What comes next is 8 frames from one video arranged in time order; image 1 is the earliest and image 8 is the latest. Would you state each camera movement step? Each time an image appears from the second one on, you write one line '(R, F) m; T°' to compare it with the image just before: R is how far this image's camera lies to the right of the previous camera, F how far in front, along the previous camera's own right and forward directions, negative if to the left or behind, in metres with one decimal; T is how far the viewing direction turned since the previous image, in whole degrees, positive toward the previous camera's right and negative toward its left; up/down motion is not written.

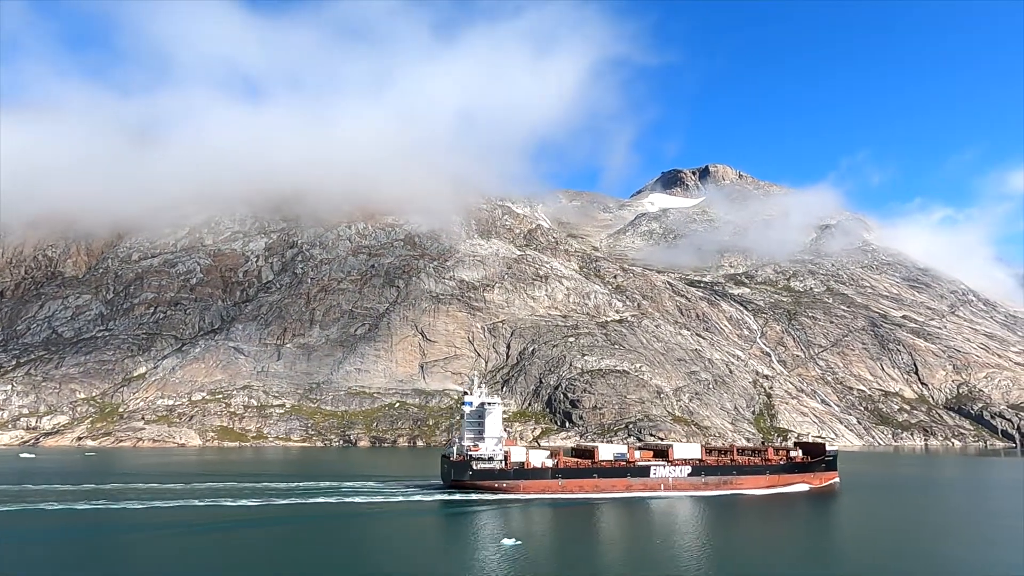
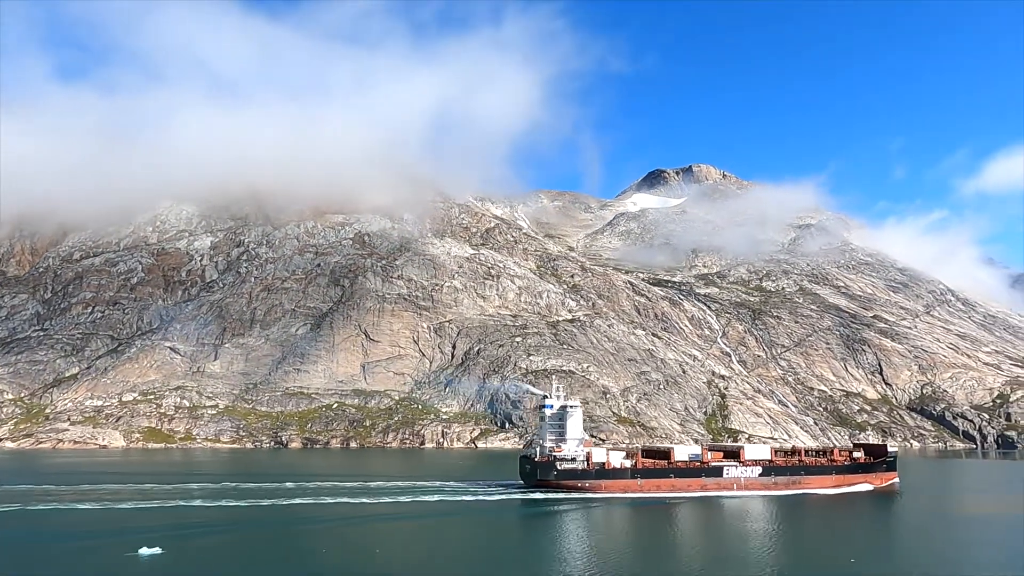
(+19.3, +3.6) m; 0°
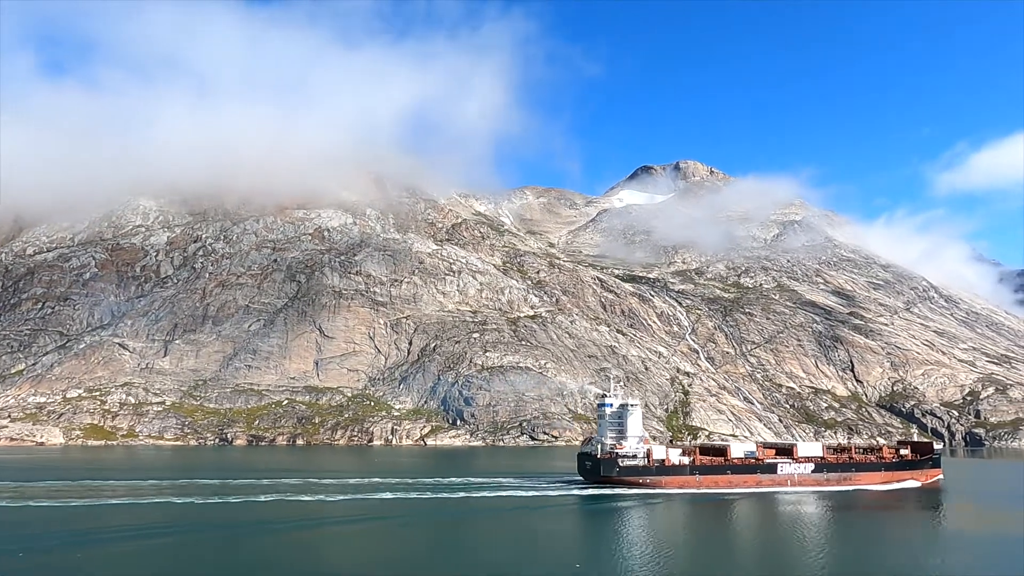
(+15.0, +2.8) m; 0°
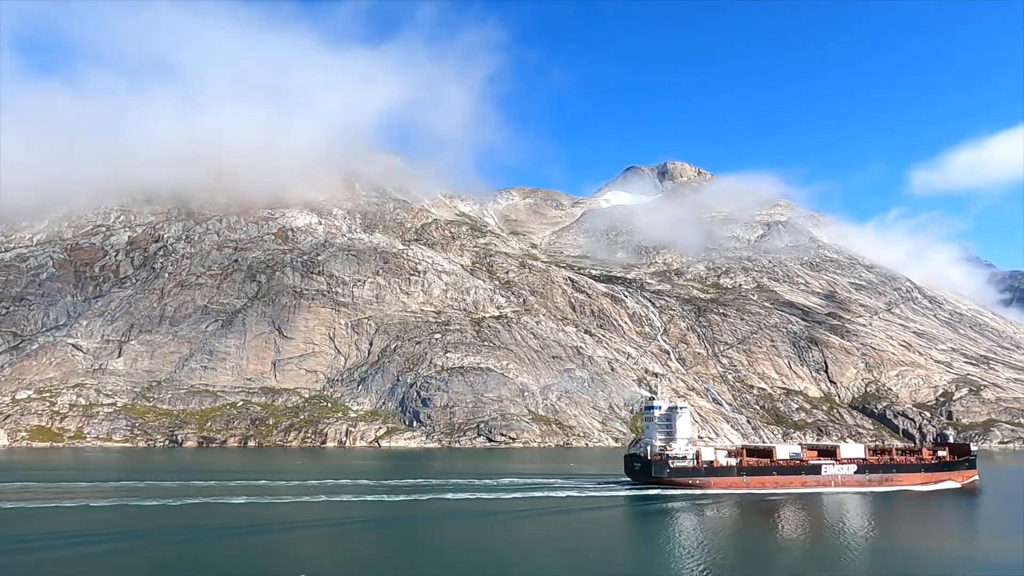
(+12.9, +2.4) m; 0°
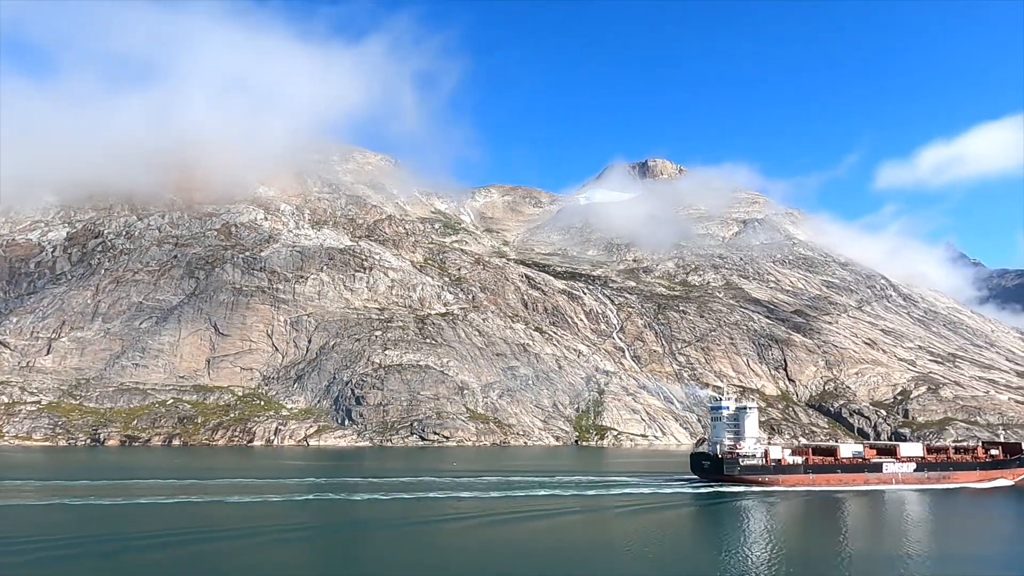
(+19.3, +3.7) m; 0°
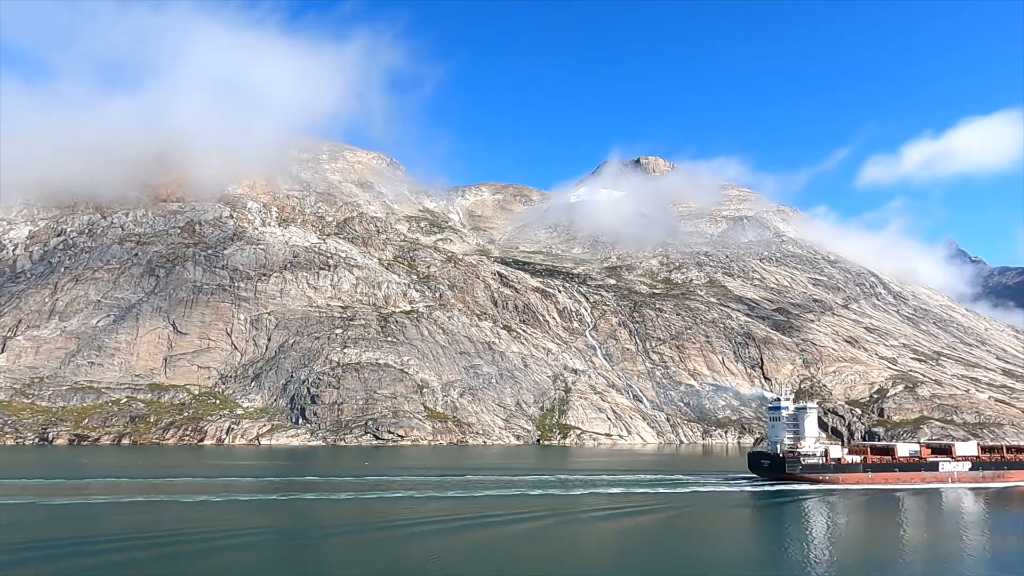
(+15.2, +2.8) m; -1°
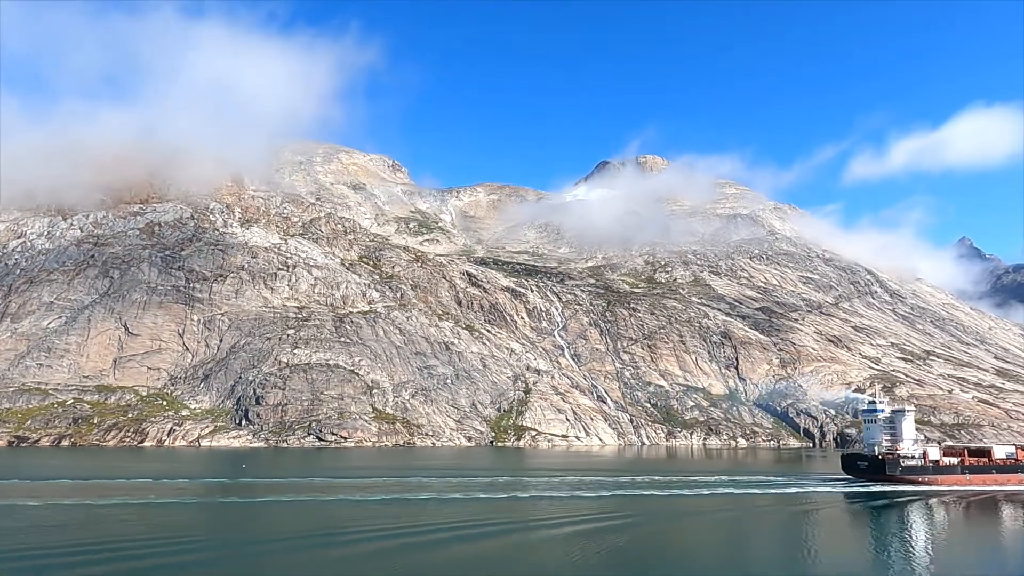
(+21.9, +4.0) m; -2°
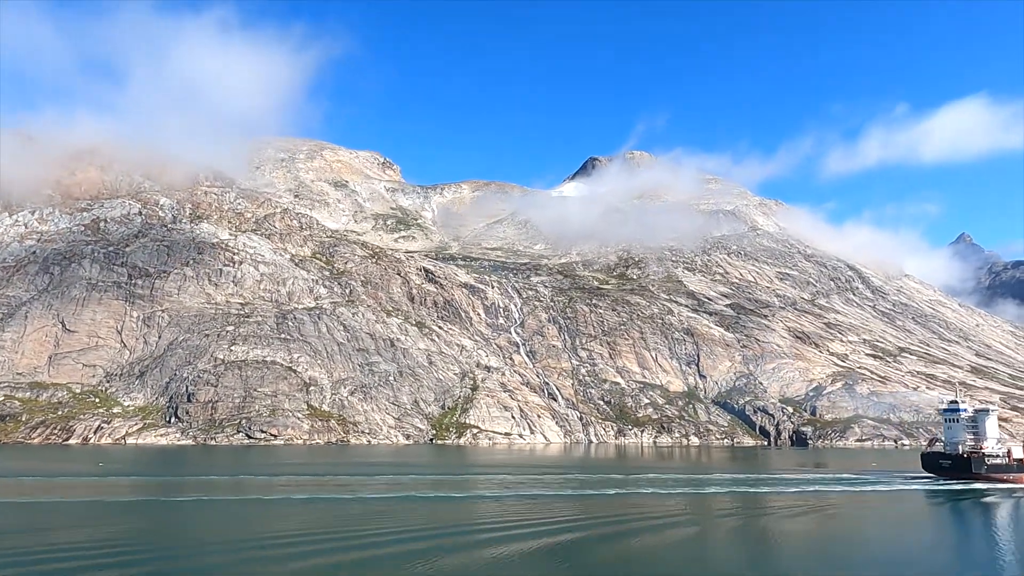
(+21.9, +3.8) m; -1°
